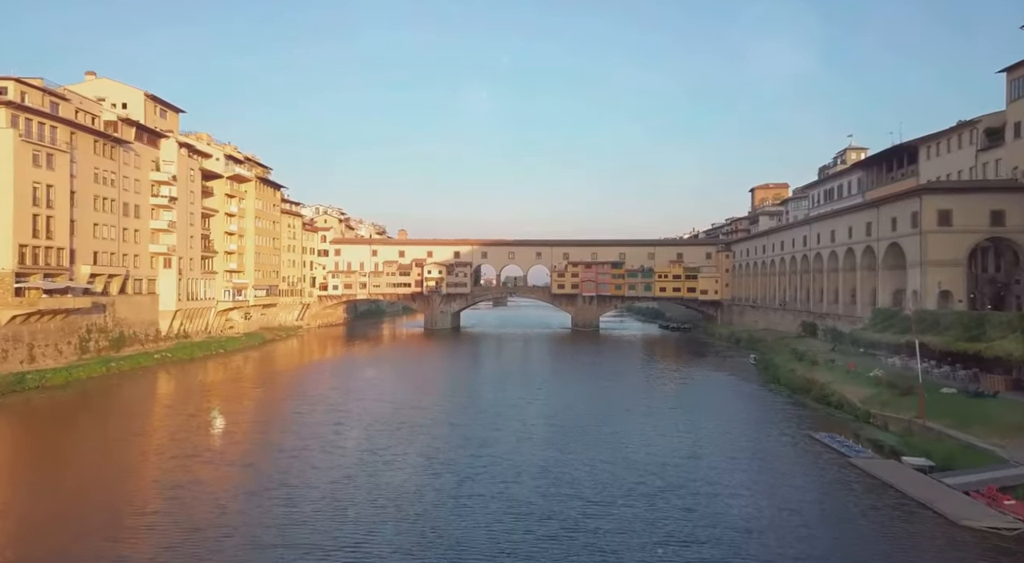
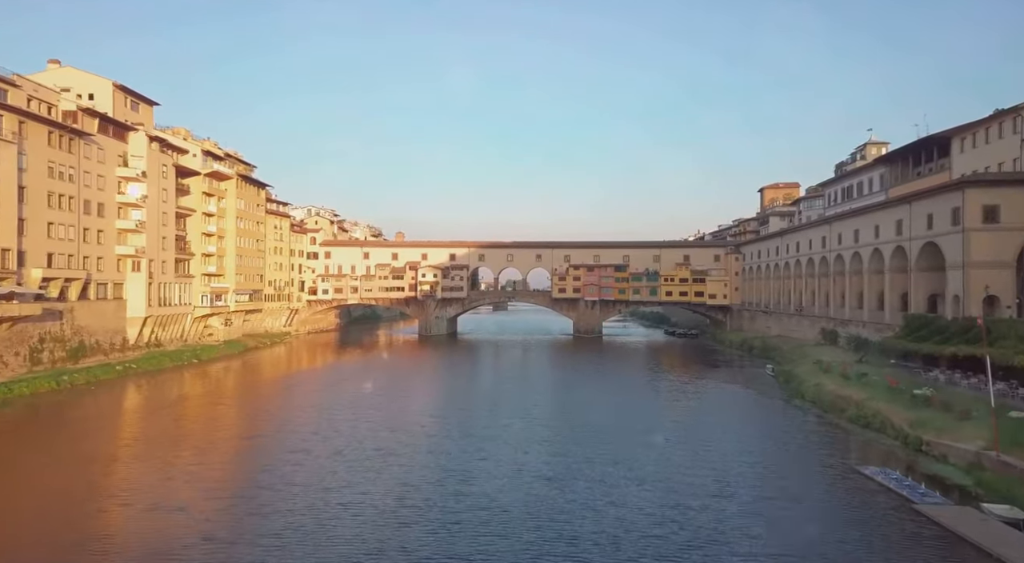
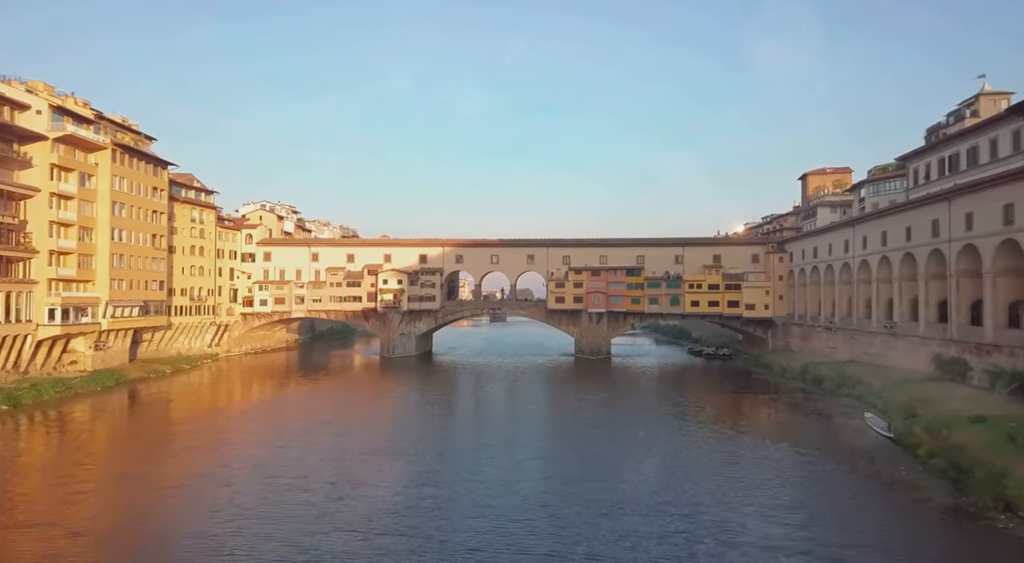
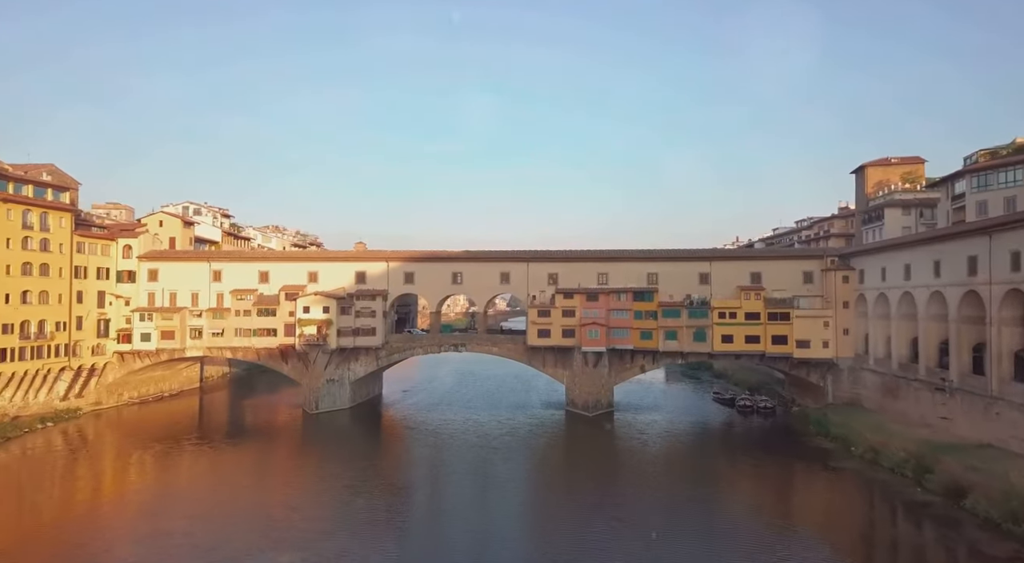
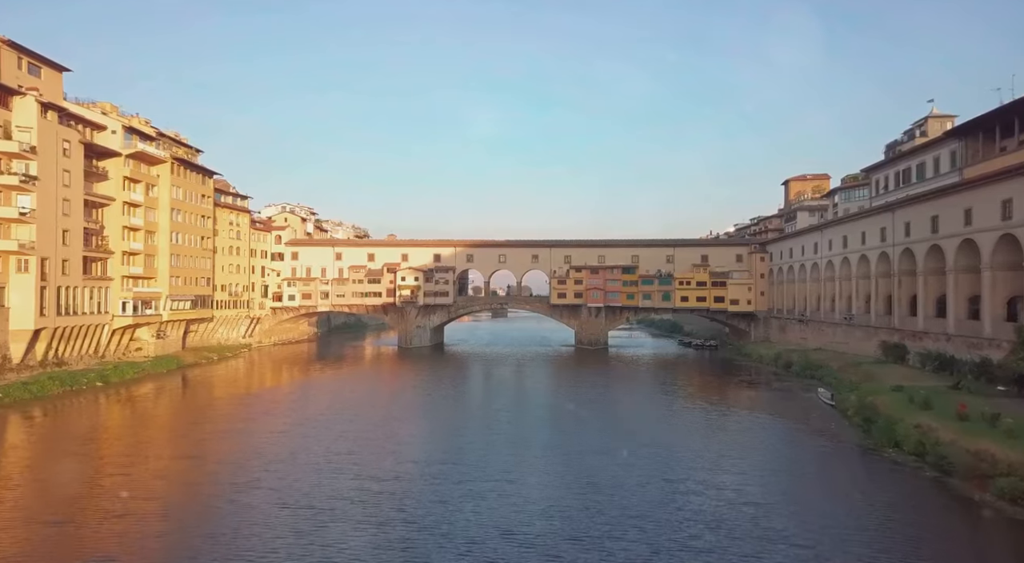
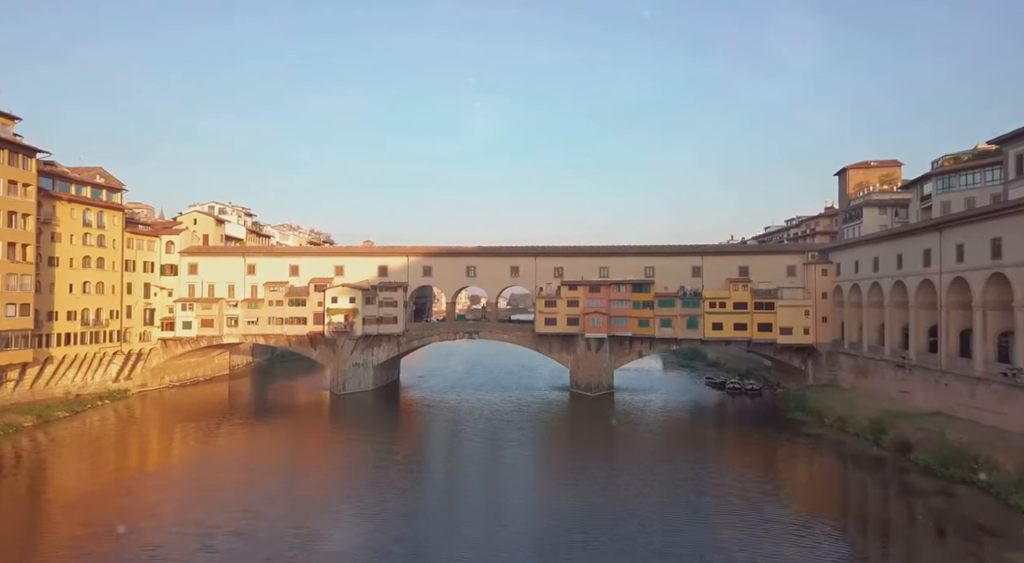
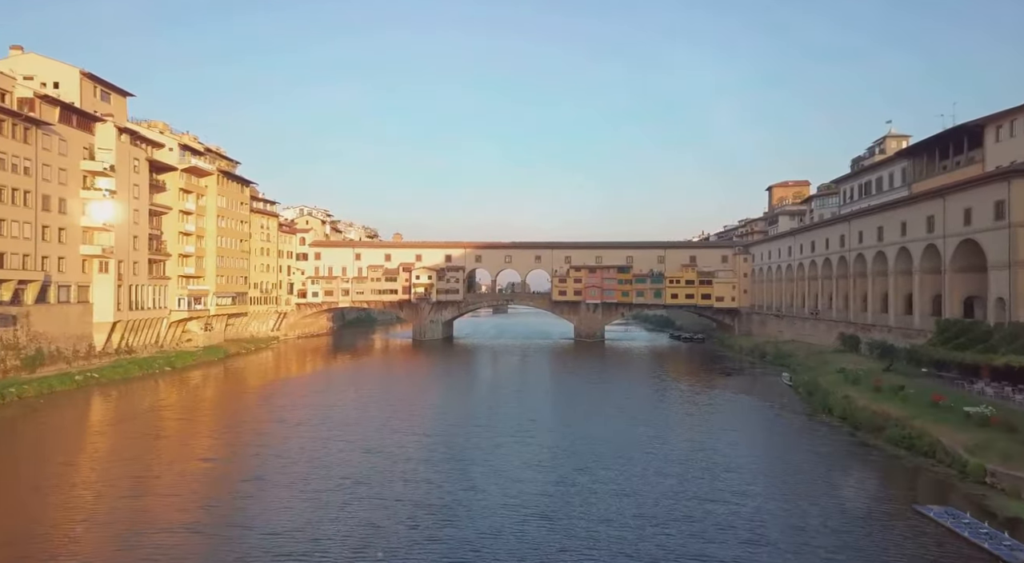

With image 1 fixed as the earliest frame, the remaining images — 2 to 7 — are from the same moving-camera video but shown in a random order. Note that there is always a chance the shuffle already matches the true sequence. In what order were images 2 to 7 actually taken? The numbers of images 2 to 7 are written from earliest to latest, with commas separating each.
2, 7, 5, 3, 6, 4
